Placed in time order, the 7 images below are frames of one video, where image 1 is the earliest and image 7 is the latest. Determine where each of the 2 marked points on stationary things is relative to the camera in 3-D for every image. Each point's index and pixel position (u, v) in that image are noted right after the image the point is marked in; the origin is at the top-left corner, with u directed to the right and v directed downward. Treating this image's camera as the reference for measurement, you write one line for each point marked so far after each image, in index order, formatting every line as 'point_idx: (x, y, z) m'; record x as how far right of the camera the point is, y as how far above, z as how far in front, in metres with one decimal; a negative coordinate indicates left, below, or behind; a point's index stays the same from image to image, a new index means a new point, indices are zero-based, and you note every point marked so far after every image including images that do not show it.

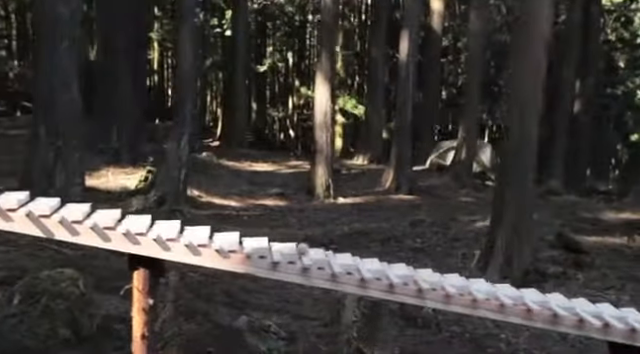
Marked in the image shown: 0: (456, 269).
0: (+1.4, -0.9, +8.3) m
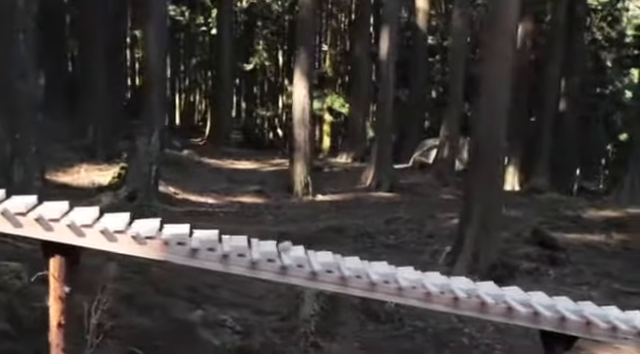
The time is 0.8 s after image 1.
0: (+1.0, -0.9, +8.3) m
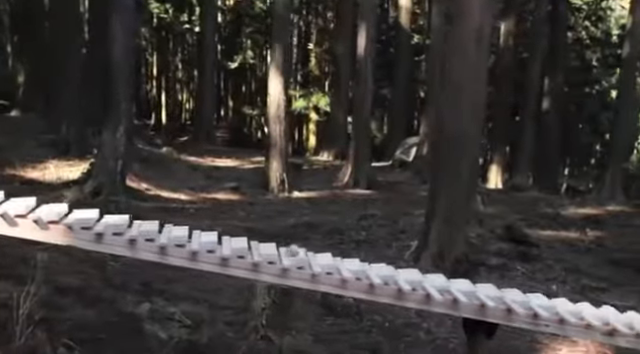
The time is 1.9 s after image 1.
0: (+0.7, -0.8, +8.2) m
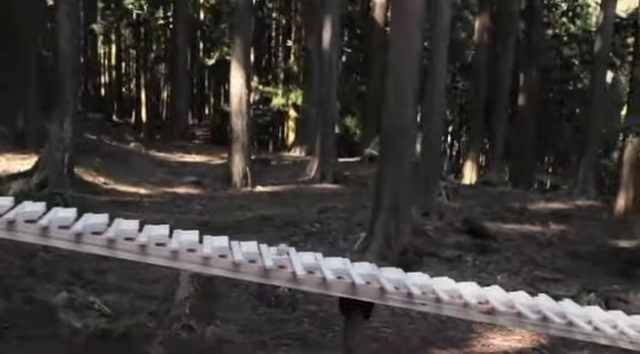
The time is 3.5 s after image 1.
0: (+0.2, -0.7, +8.1) m
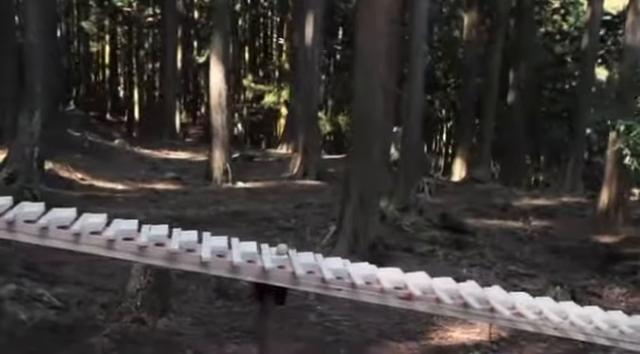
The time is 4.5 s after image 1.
0: (-0.1, -0.7, +8.1) m
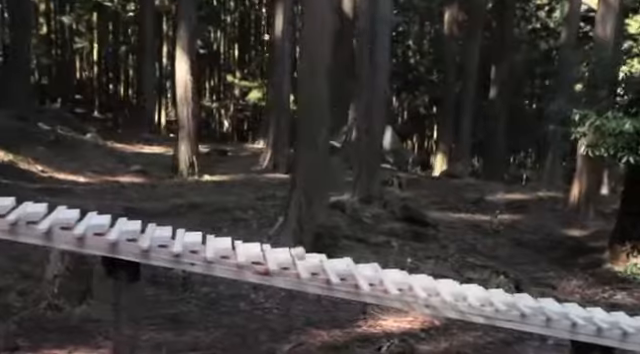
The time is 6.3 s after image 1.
0: (-0.6, -0.6, +8.0) m
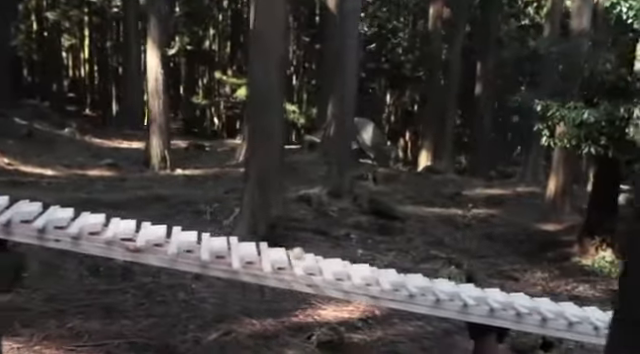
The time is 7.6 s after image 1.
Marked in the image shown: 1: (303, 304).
0: (-1.0, -0.5, +7.9) m
1: (-0.1, -0.8, +5.5) m
